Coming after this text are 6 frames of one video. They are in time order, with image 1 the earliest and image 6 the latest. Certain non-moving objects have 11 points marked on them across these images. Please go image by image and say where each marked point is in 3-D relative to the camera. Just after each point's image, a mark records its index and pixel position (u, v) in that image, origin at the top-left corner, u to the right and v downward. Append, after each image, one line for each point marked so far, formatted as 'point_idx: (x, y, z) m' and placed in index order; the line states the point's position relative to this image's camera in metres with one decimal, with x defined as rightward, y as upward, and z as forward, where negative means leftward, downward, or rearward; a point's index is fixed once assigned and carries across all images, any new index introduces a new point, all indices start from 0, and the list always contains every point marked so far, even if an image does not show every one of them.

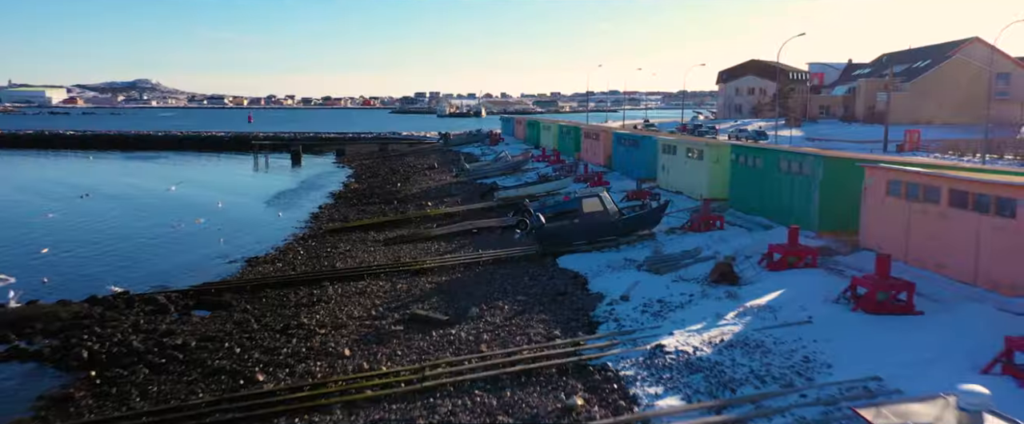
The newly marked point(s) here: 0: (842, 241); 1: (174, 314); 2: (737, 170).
0: (+7.4, -0.7, +14.8) m
1: (-7.4, -2.2, +14.4) m
2: (+6.7, +1.2, +19.8) m
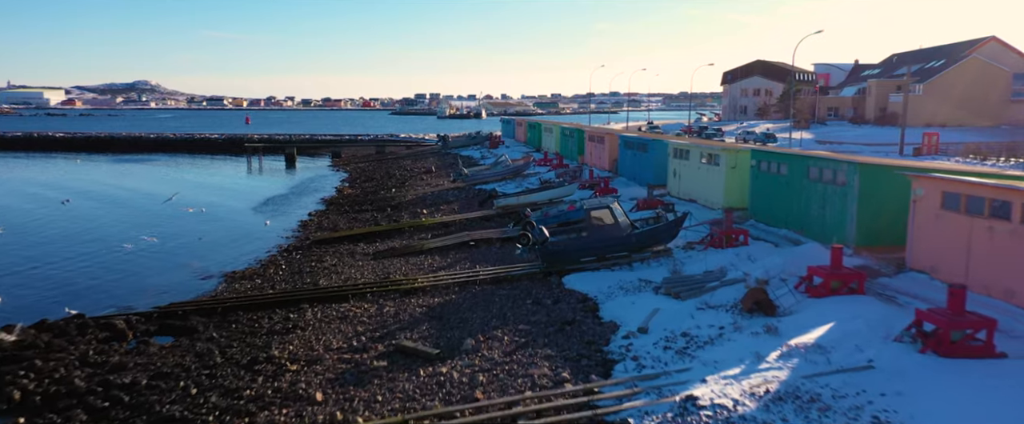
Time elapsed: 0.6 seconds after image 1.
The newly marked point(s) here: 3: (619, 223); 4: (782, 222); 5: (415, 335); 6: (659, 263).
0: (+7.4, -1.0, +13.2) m
1: (-7.4, -2.5, +12.8) m
2: (+6.7, +0.9, +18.1) m
3: (+2.5, -0.3, +15.1) m
4: (+6.9, -0.3, +16.8) m
5: (-1.8, -2.2, +12.0) m
6: (+3.2, -1.1, +14.4) m
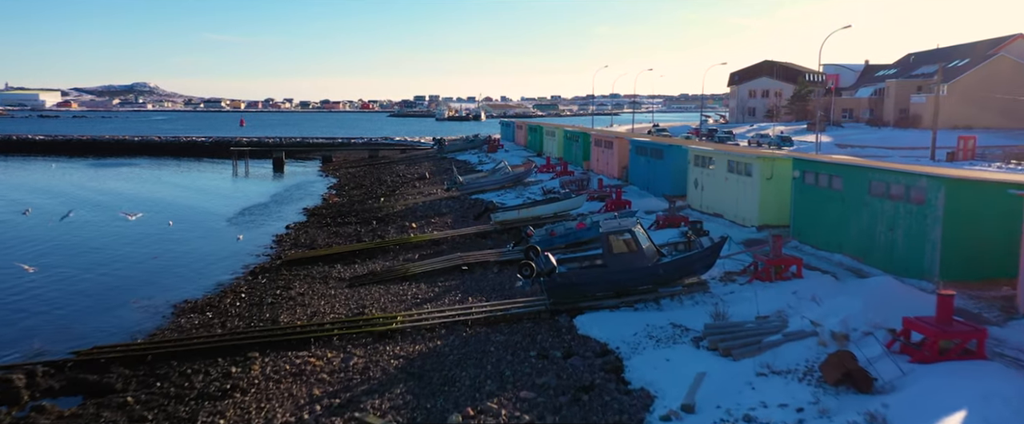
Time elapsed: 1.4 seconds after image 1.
0: (+7.4, -1.4, +10.4) m
1: (-7.4, -3.0, +10.0) m
2: (+6.7, +0.5, +15.3) m
3: (+2.4, -0.7, +12.3) m
4: (+6.9, -0.7, +14.0) m
5: (-1.8, -2.7, +9.2) m
6: (+3.2, -1.5, +11.6) m
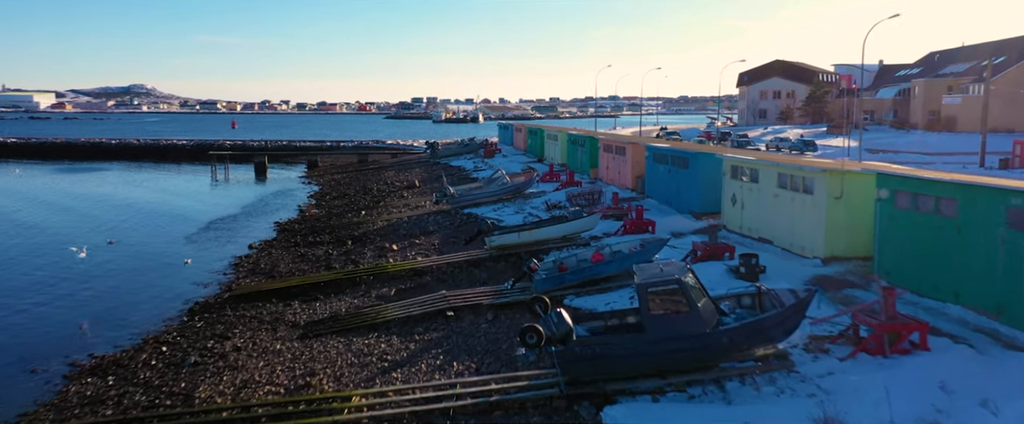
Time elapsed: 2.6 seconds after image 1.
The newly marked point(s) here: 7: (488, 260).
0: (+7.4, -2.0, +6.8) m
1: (-7.4, -3.5, +6.3) m
2: (+6.7, -0.1, +11.7) m
3: (+2.4, -1.3, +8.7) m
4: (+6.9, -1.3, +10.4) m
5: (-1.8, -3.2, +5.6) m
6: (+3.2, -2.1, +8.0) m
7: (-0.6, -1.2, +16.4) m
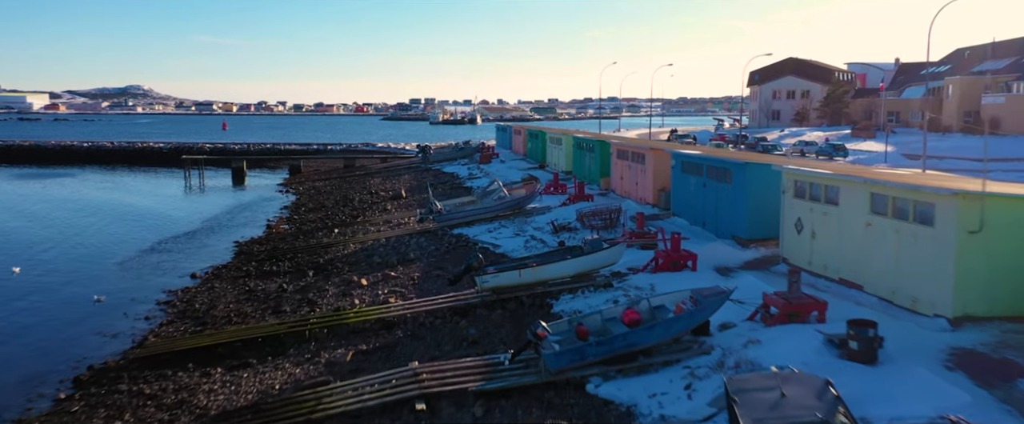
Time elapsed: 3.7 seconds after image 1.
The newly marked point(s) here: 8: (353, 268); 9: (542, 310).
0: (+7.4, -2.6, +2.8) m
1: (-7.4, -4.1, +2.3) m
2: (+6.7, -0.7, +7.7) m
3: (+2.4, -1.9, +4.7) m
4: (+6.9, -1.9, +6.4) m
5: (-1.8, -3.8, +1.6) m
6: (+3.2, -2.7, +4.0) m
7: (-0.6, -1.8, +12.4) m
8: (-4.2, -1.5, +17.4) m
9: (+0.5, -1.7, +12.2) m
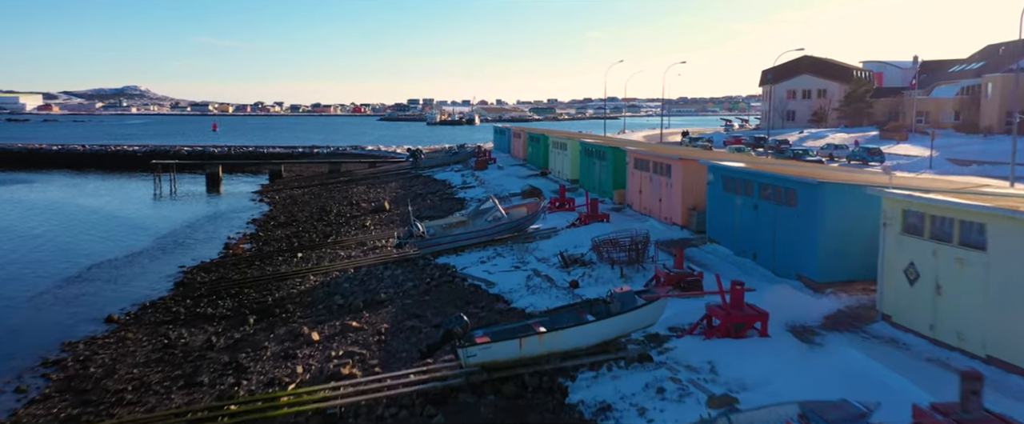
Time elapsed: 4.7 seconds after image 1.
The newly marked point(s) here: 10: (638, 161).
0: (+7.4, -3.1, -1.0) m
1: (-7.4, -4.7, -1.5) m
2: (+6.7, -1.3, +3.9) m
3: (+2.4, -2.5, +0.9) m
4: (+6.8, -2.5, +2.6) m
5: (-1.8, -4.4, -2.2) m
6: (+3.2, -3.3, +0.2) m
7: (-0.7, -2.4, +8.6) m
8: (-4.2, -2.1, +13.5) m
9: (+0.5, -2.3, +8.4) m
10: (+3.8, +1.5, +19.7) m
